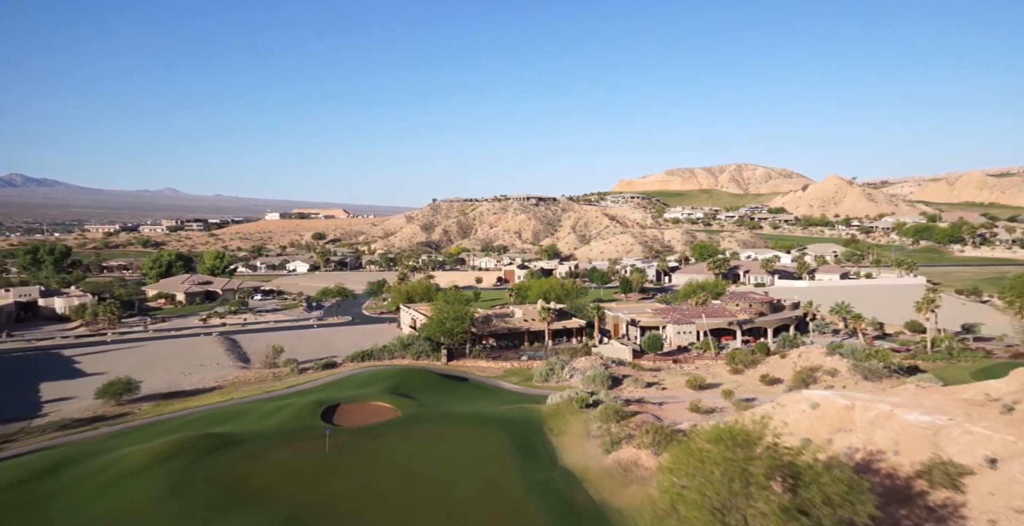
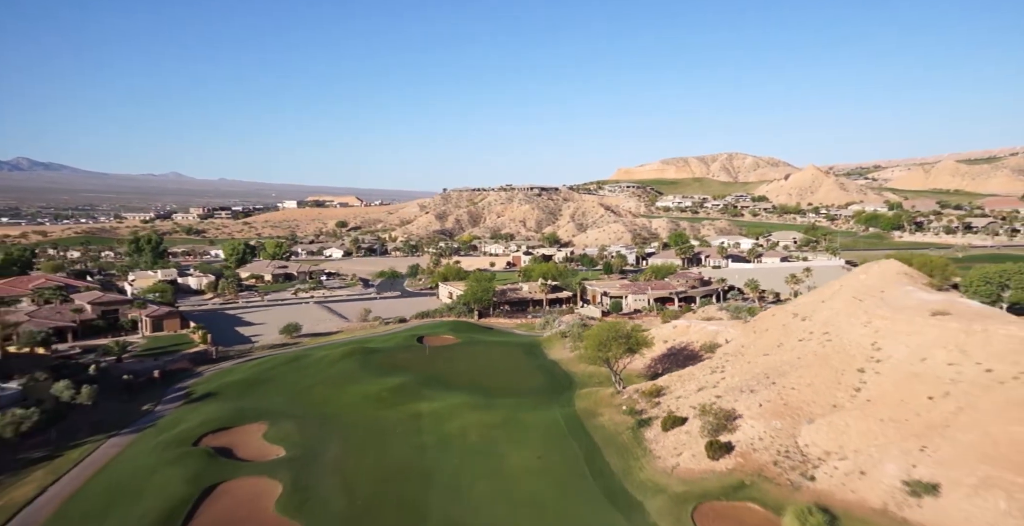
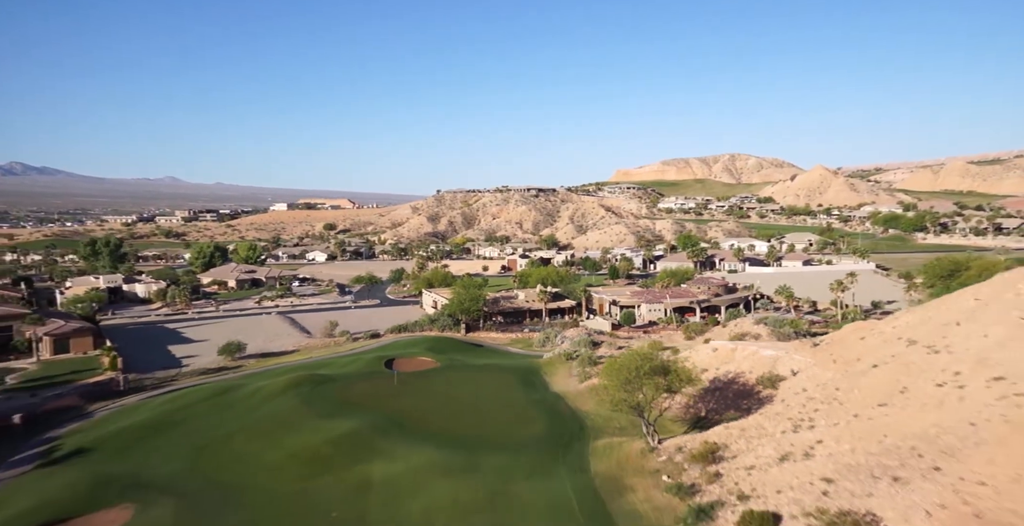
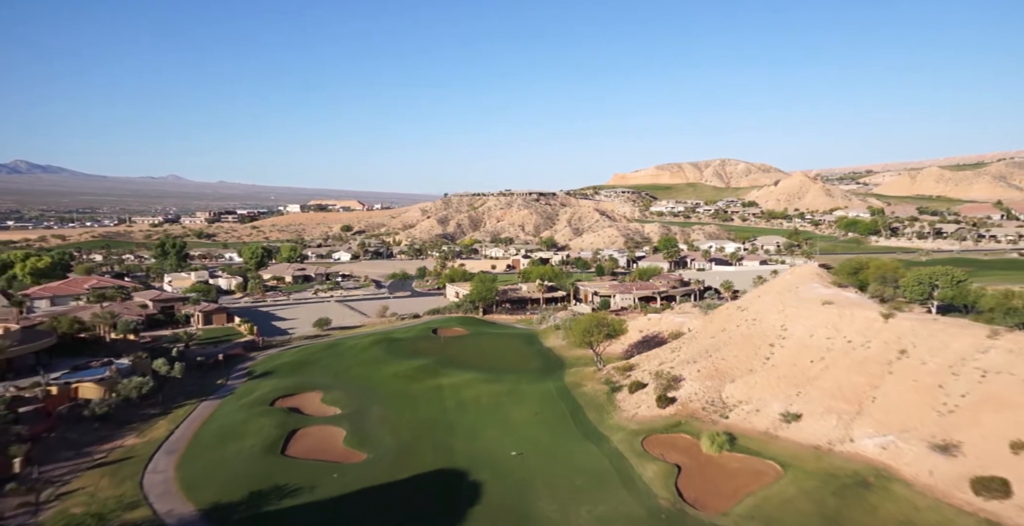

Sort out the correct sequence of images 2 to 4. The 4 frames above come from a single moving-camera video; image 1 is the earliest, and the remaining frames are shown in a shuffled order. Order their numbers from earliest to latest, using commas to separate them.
3, 2, 4
